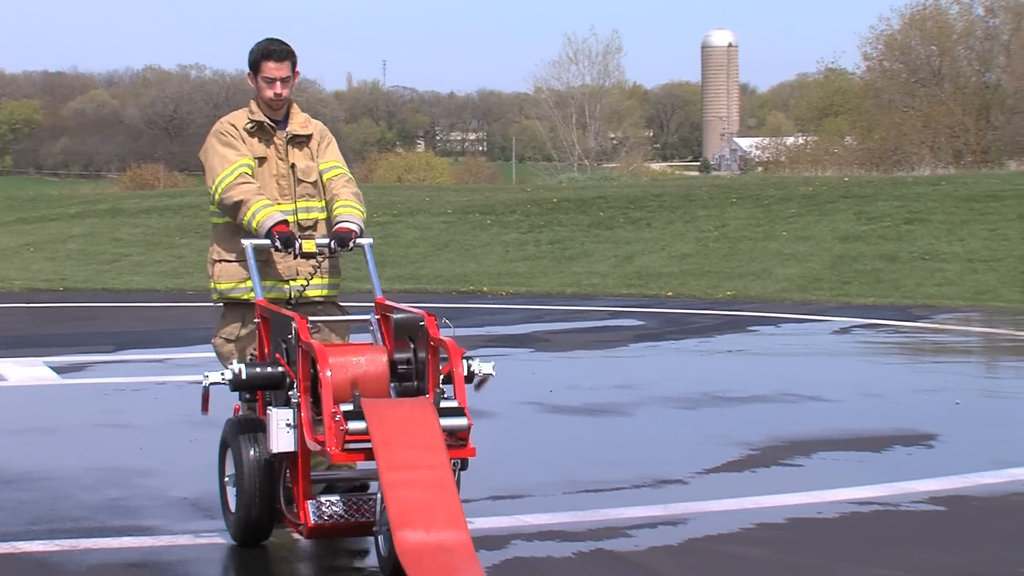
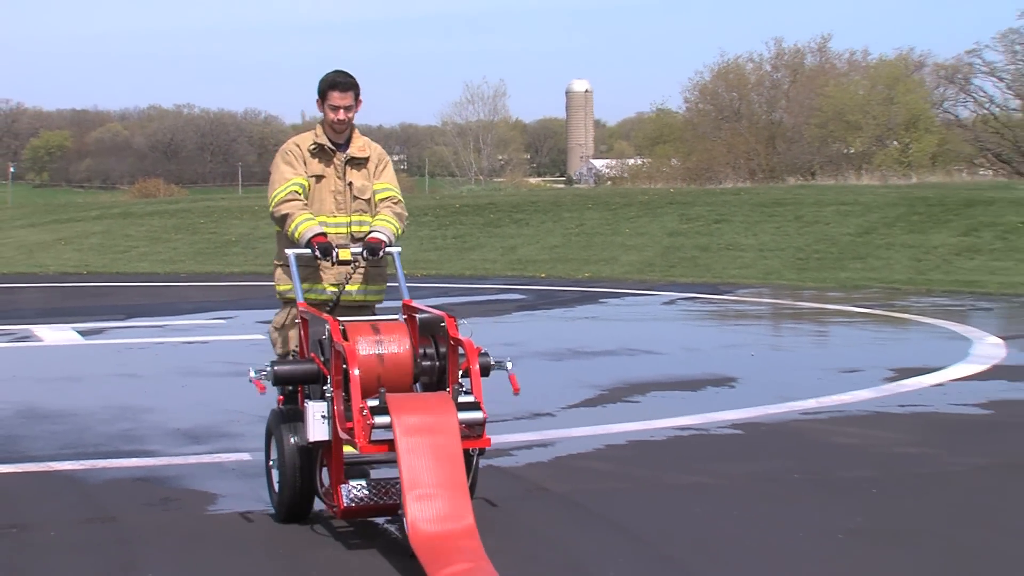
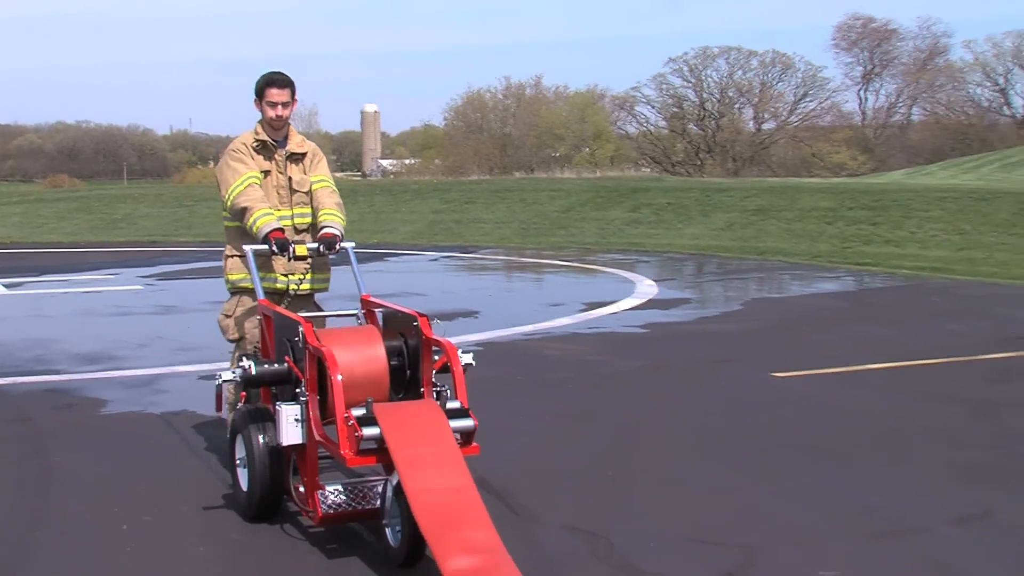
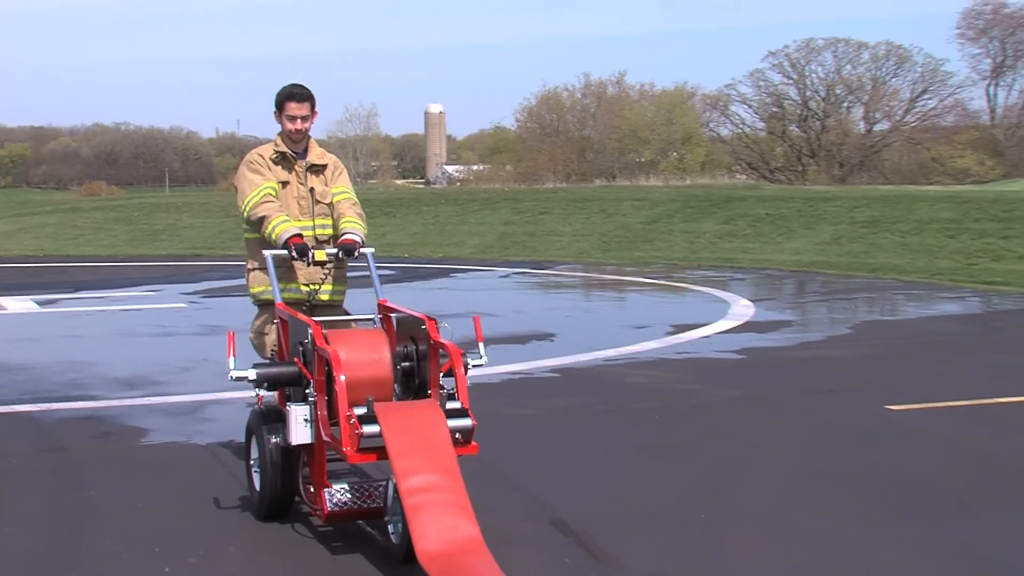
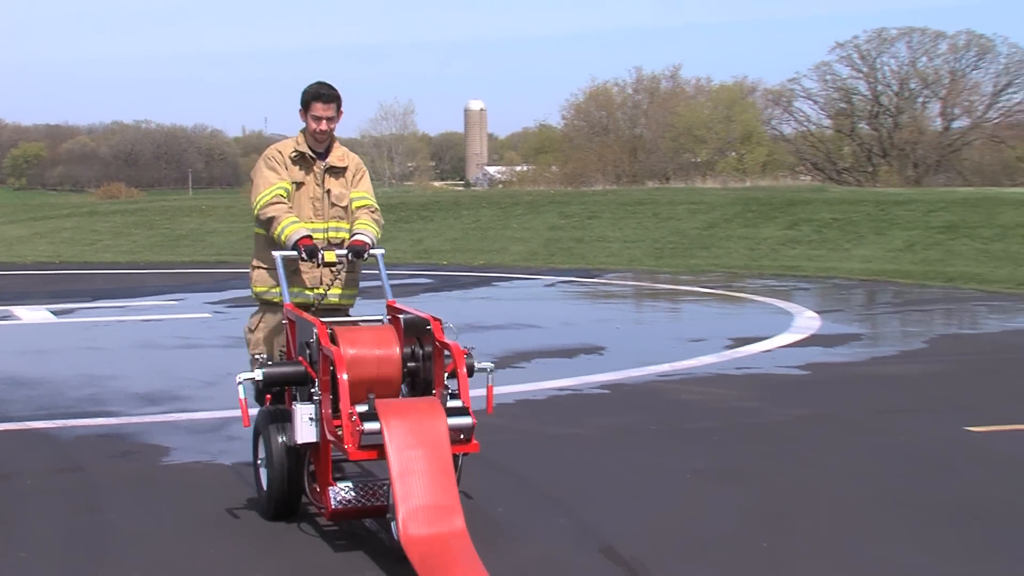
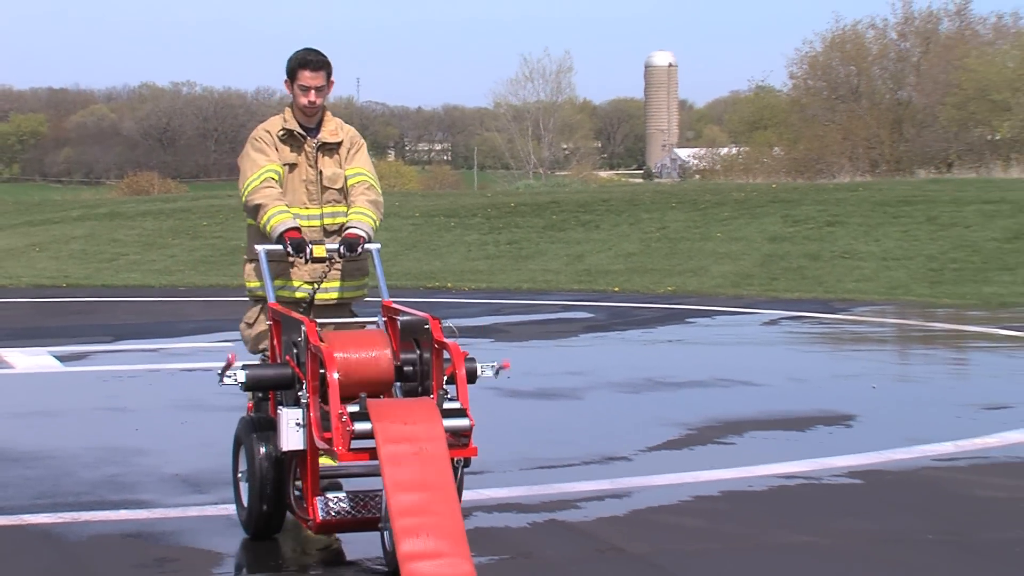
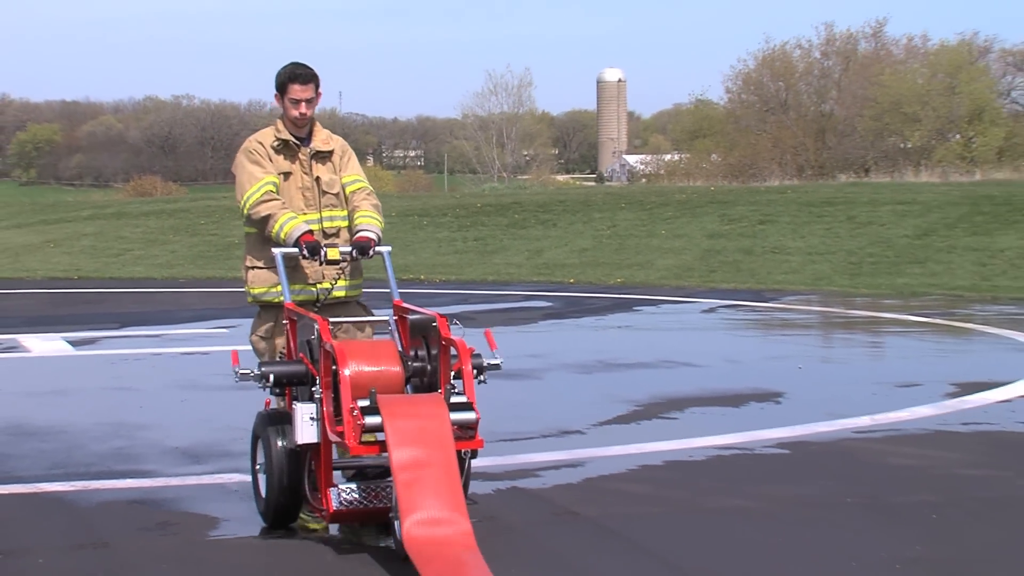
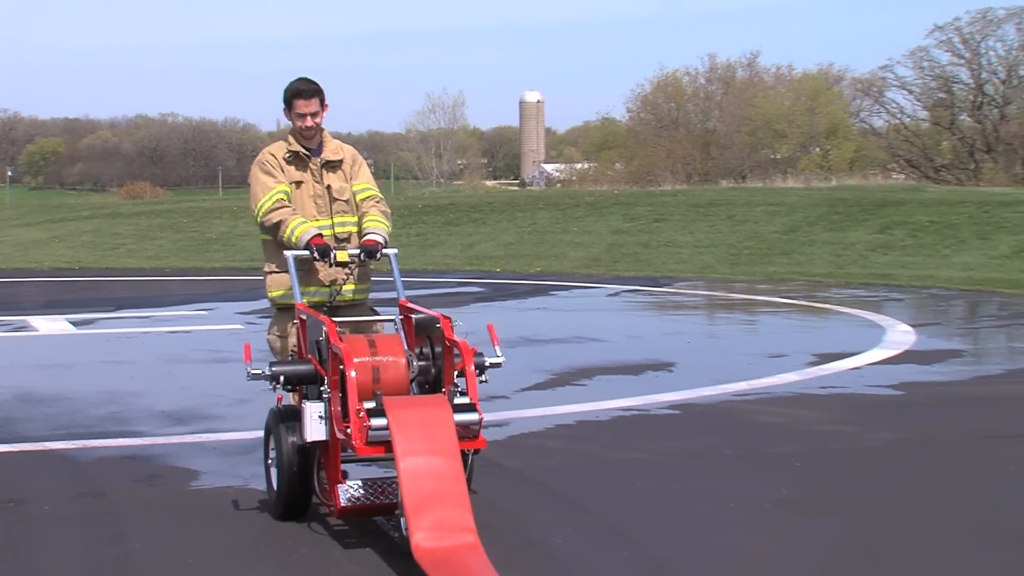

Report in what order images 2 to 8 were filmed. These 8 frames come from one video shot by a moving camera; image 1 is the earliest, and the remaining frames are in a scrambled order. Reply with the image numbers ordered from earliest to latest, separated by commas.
6, 7, 2, 8, 5, 4, 3
